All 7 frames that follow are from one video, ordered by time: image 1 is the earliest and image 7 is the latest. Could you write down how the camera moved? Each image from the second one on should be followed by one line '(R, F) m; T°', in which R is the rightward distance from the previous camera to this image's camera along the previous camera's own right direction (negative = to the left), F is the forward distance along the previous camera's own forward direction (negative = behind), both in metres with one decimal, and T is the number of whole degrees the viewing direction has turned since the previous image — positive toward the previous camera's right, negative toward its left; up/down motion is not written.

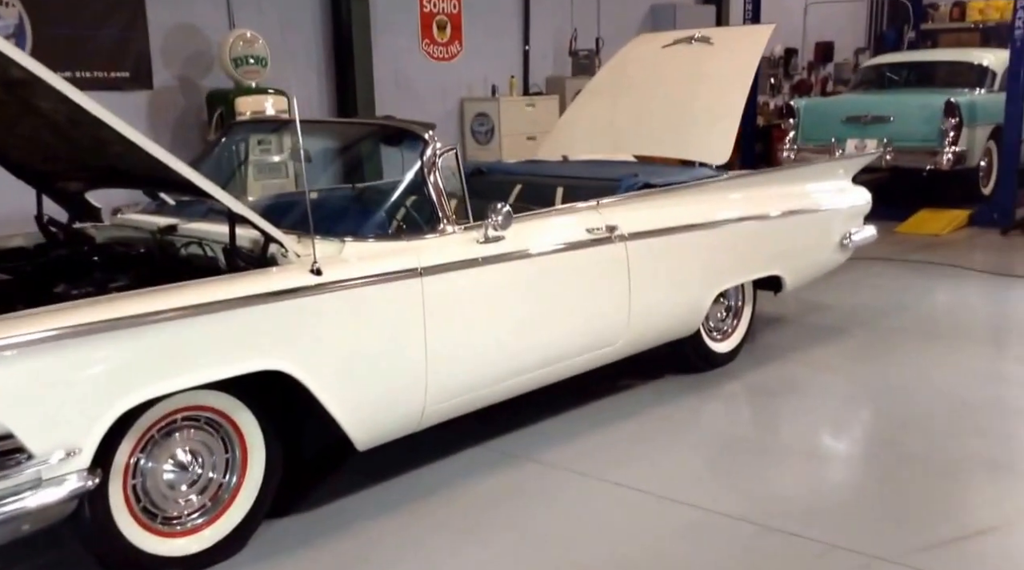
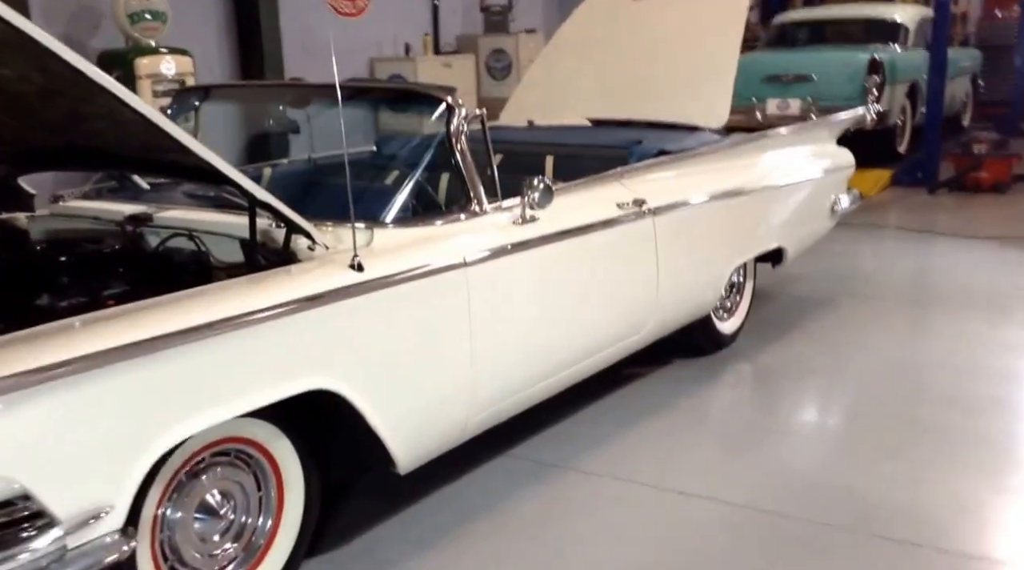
(-0.5, +0.4) m; +8°
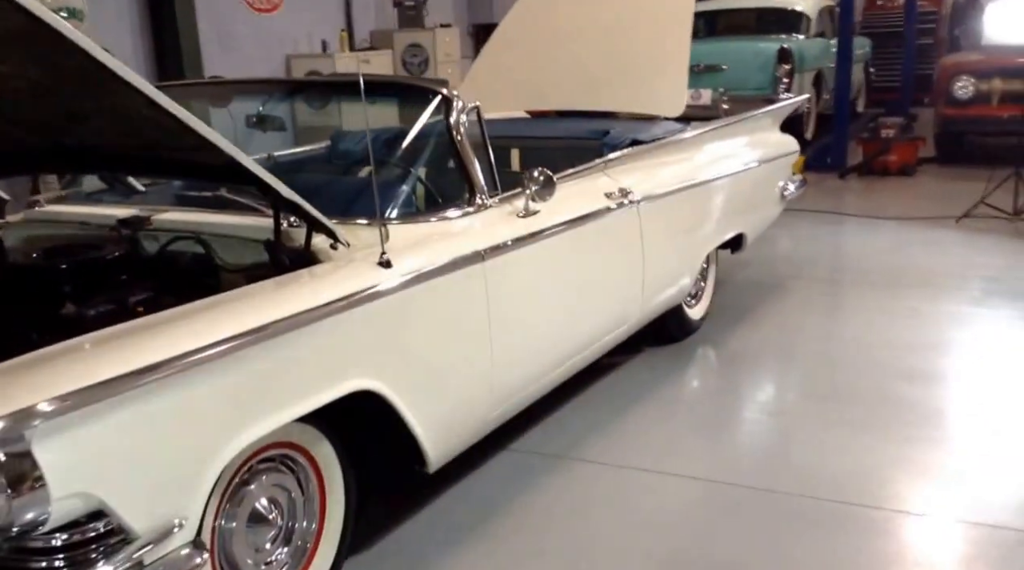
(-0.3, 0.0) m; +7°
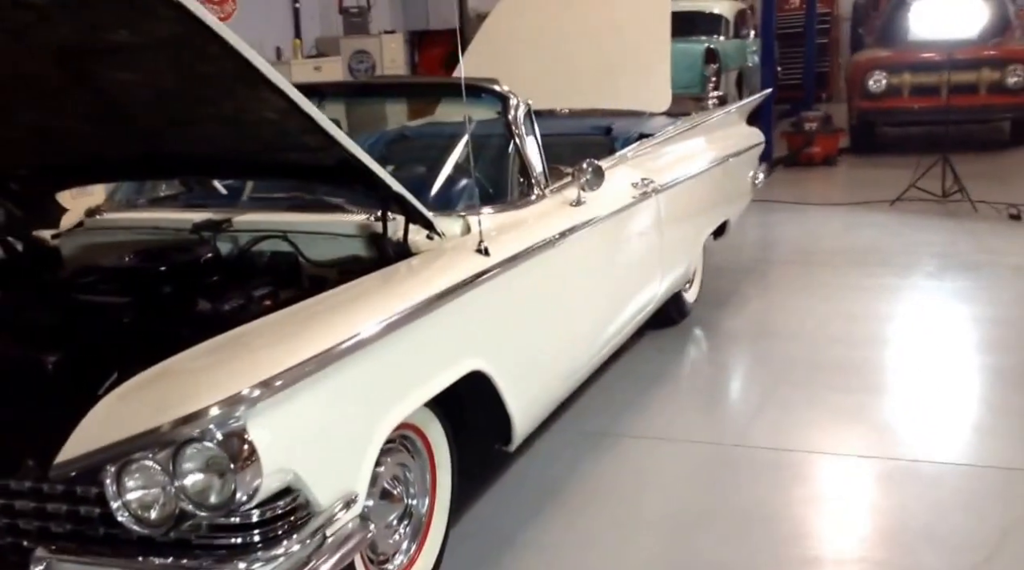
(-0.4, -0.1) m; +6°
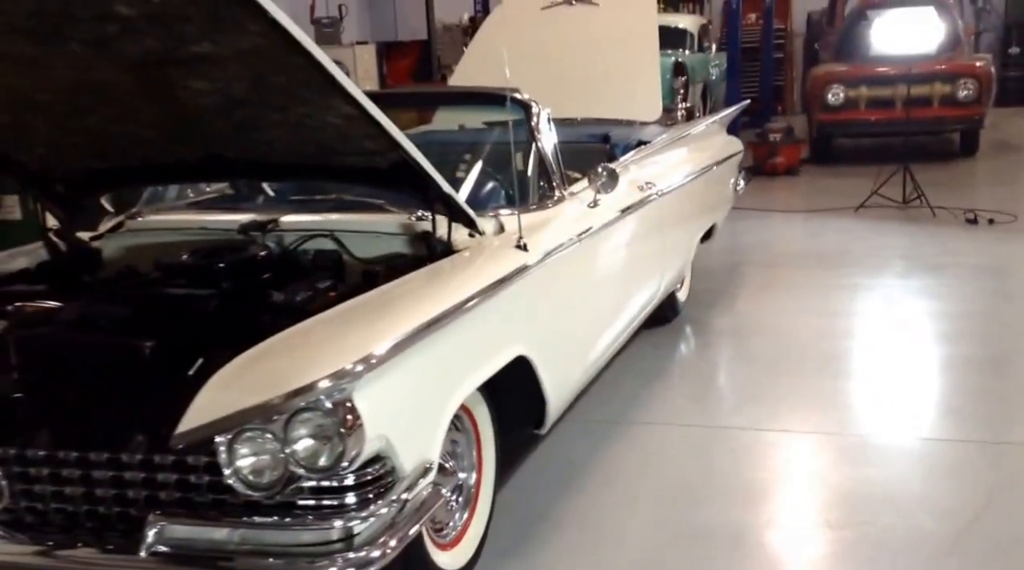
(-0.2, -0.2) m; +3°
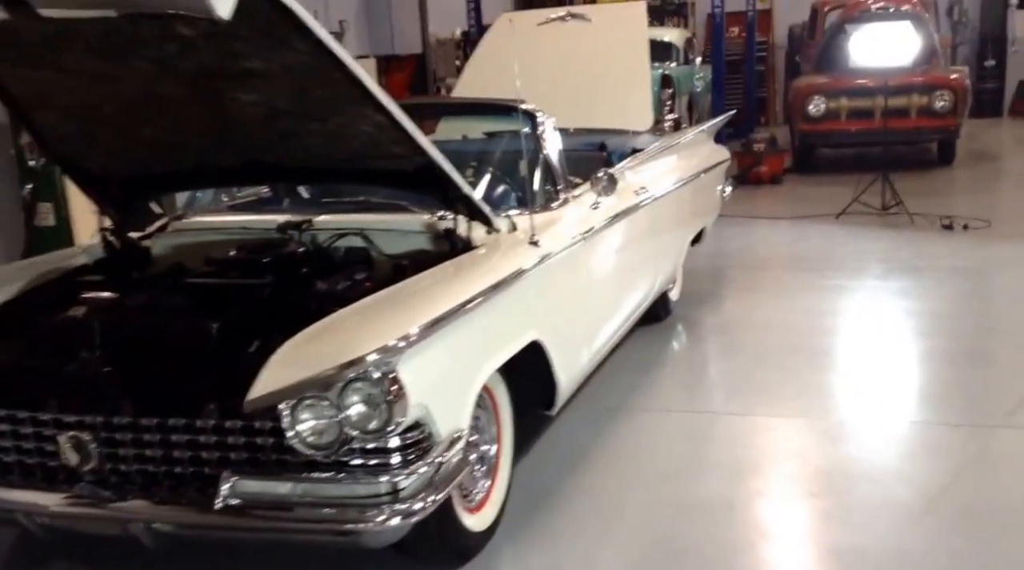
(-0.1, -0.3) m; +1°
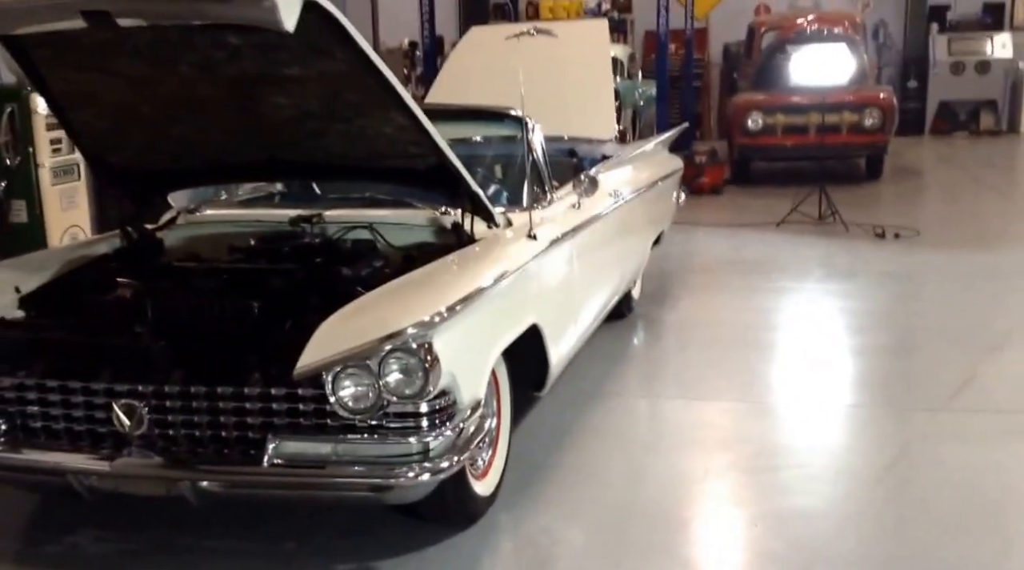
(-0.2, -0.2) m; +4°
